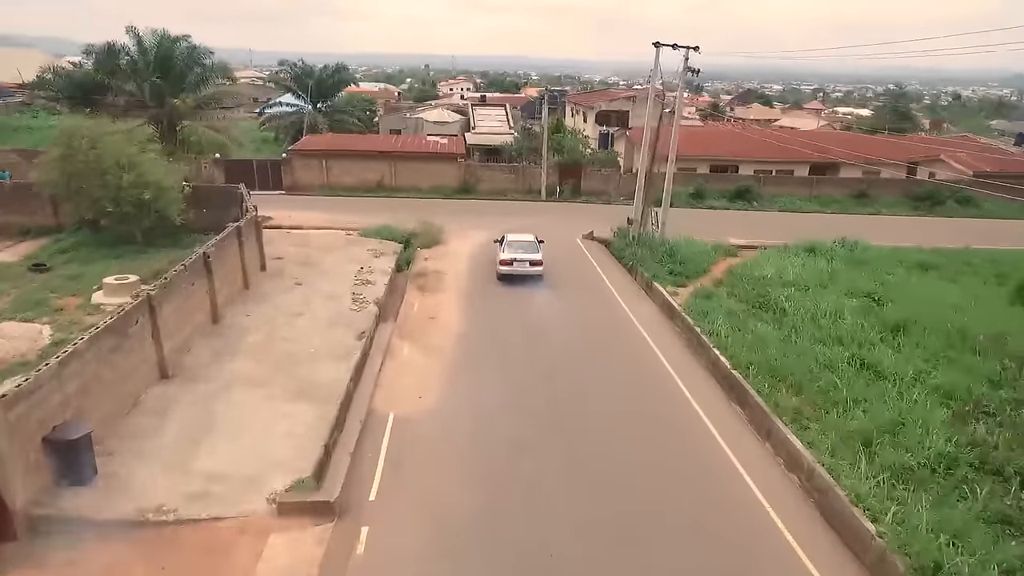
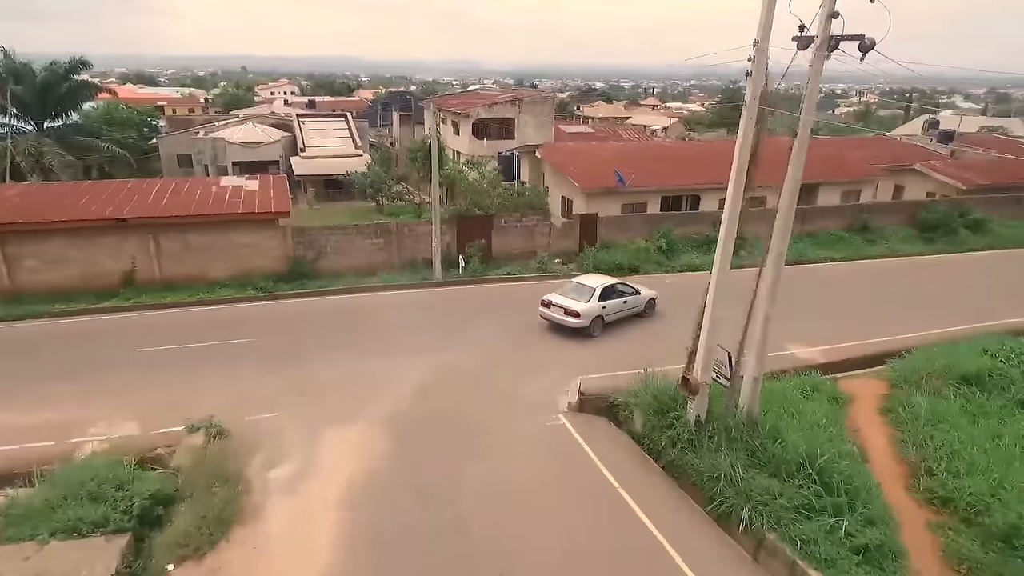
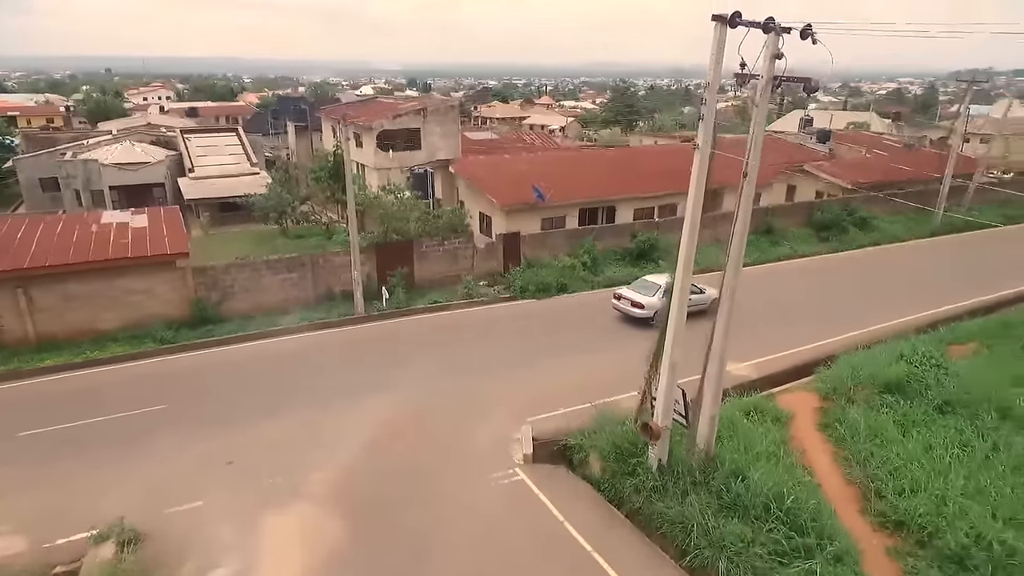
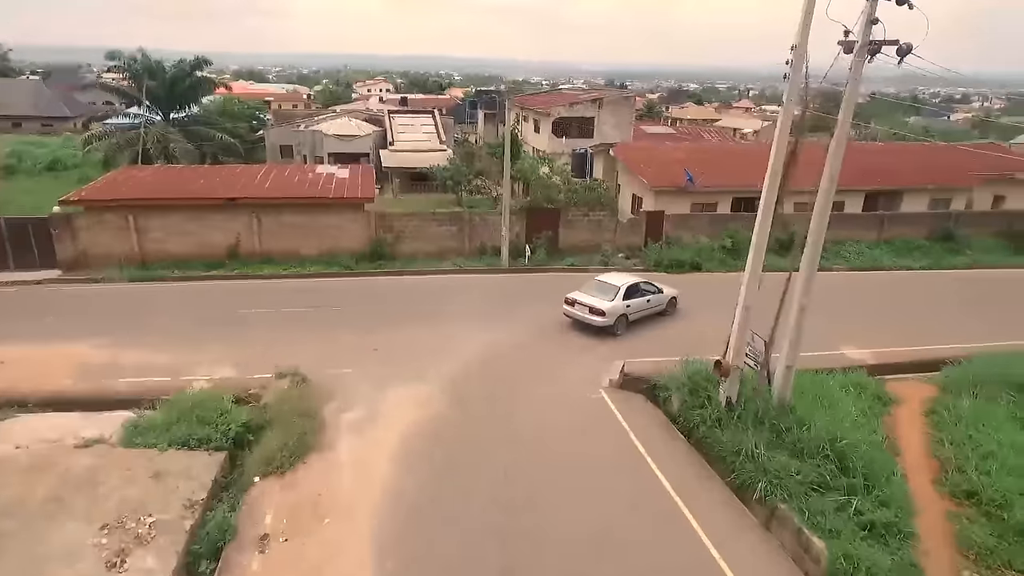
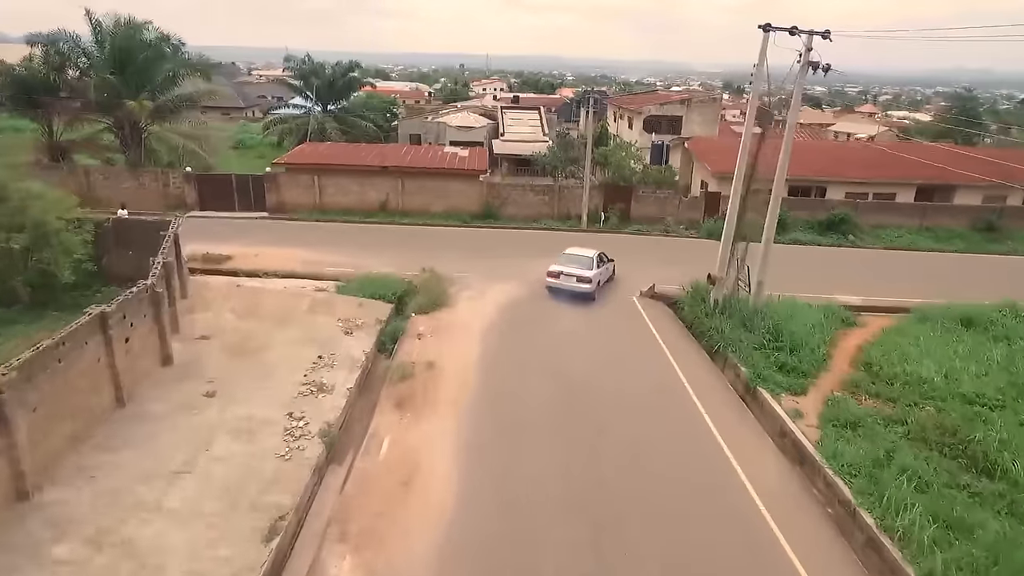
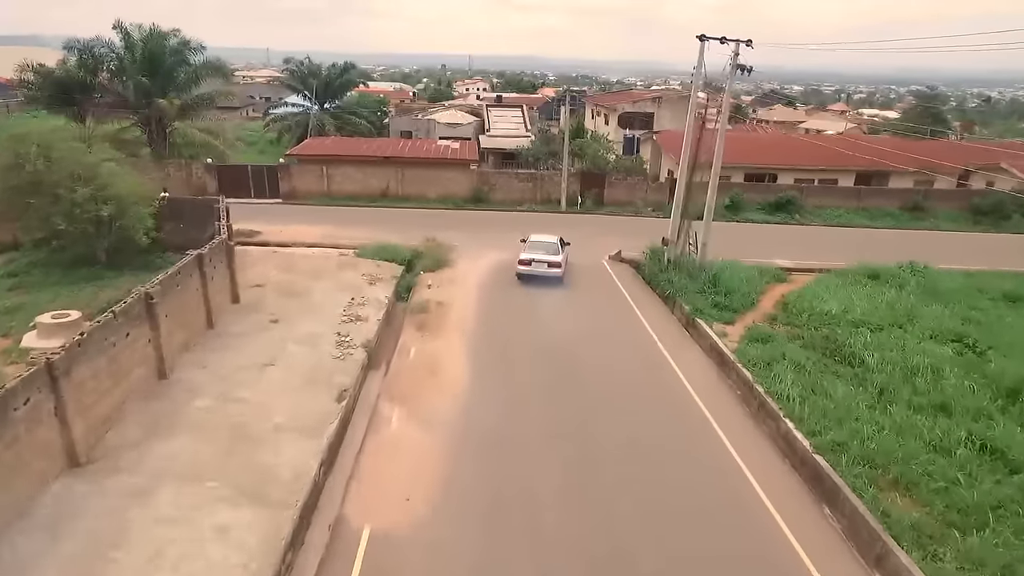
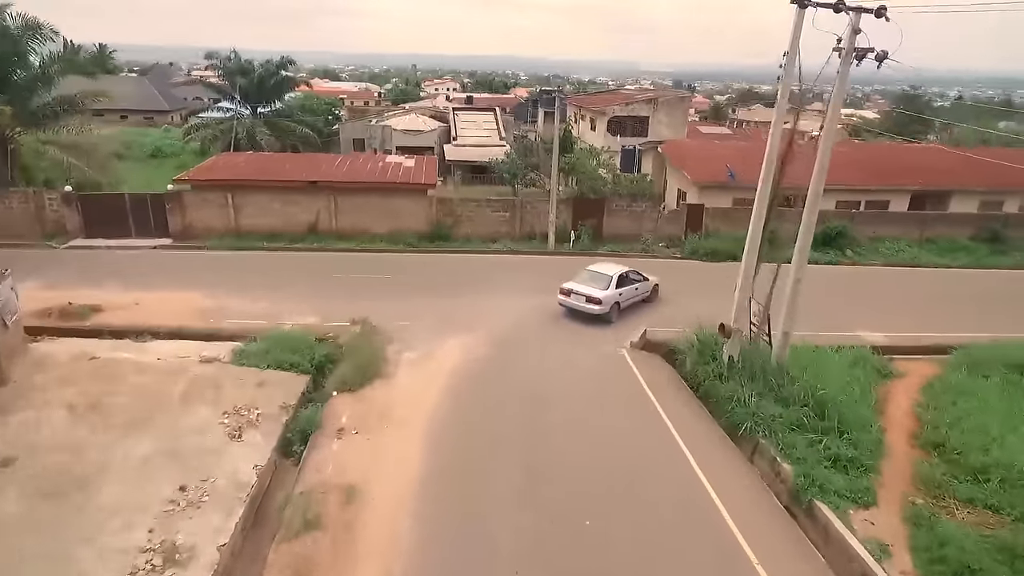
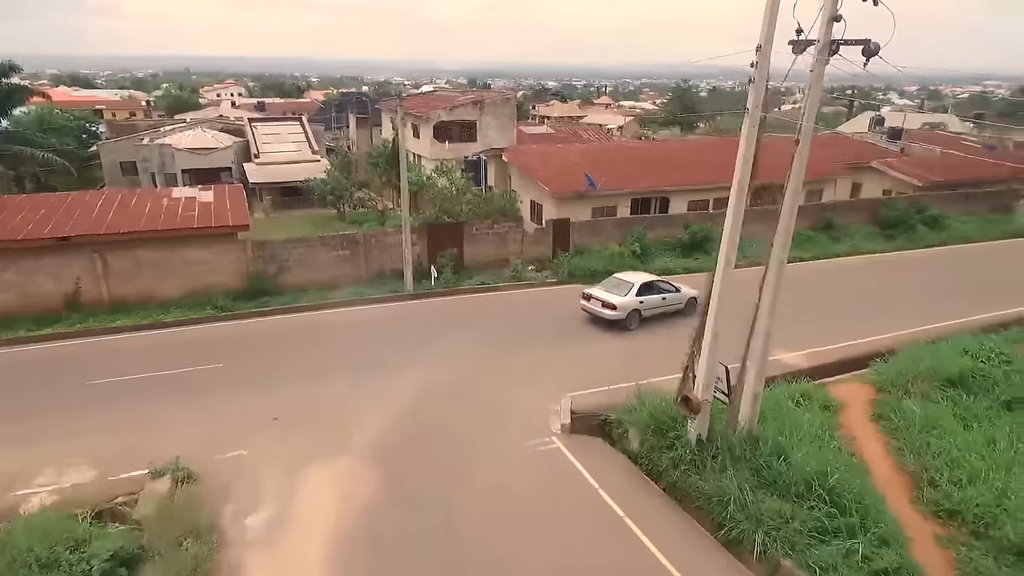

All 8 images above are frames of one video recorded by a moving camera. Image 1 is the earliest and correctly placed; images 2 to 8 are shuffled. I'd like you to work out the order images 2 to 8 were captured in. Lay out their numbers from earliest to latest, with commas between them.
6, 5, 7, 4, 2, 8, 3
